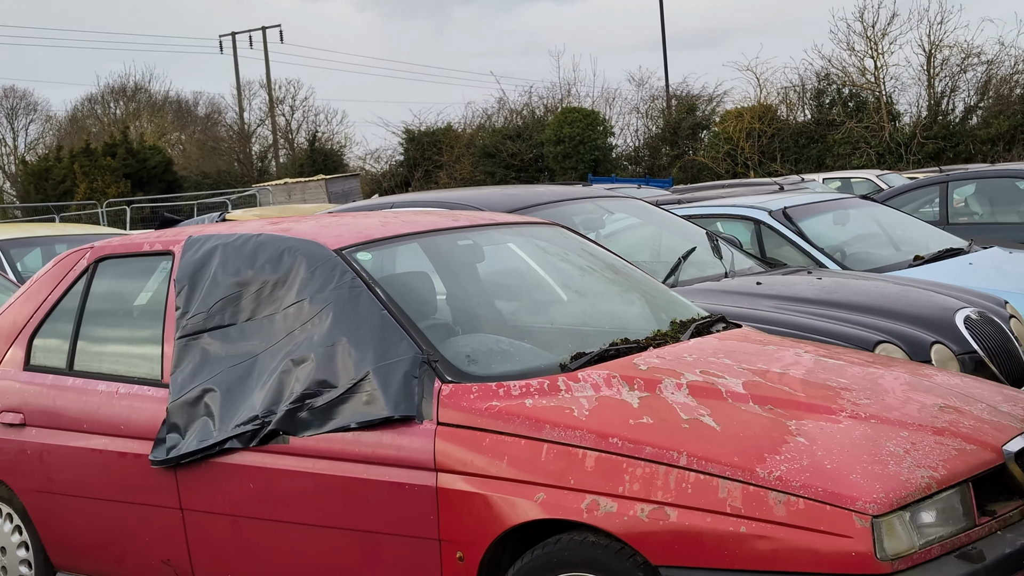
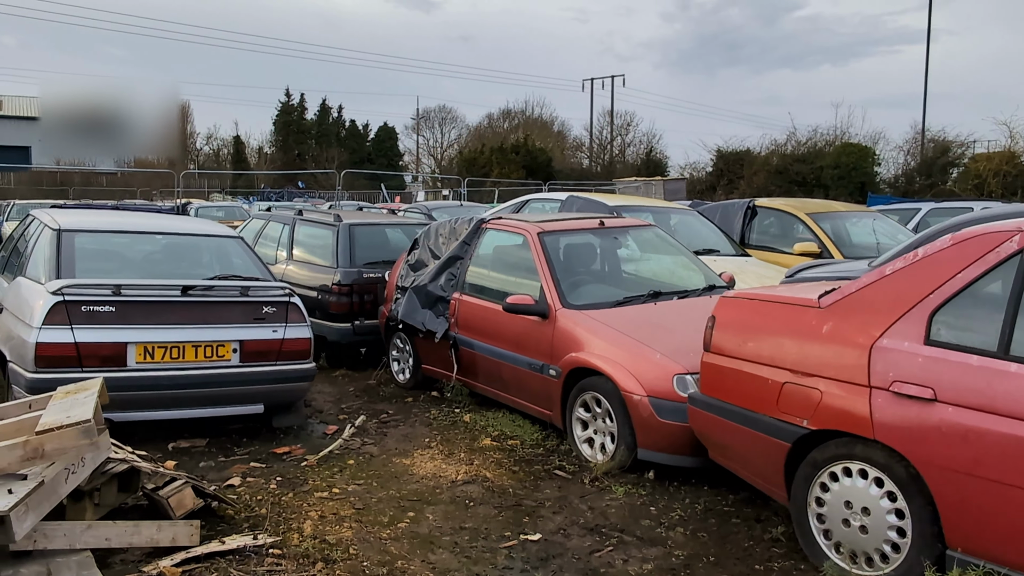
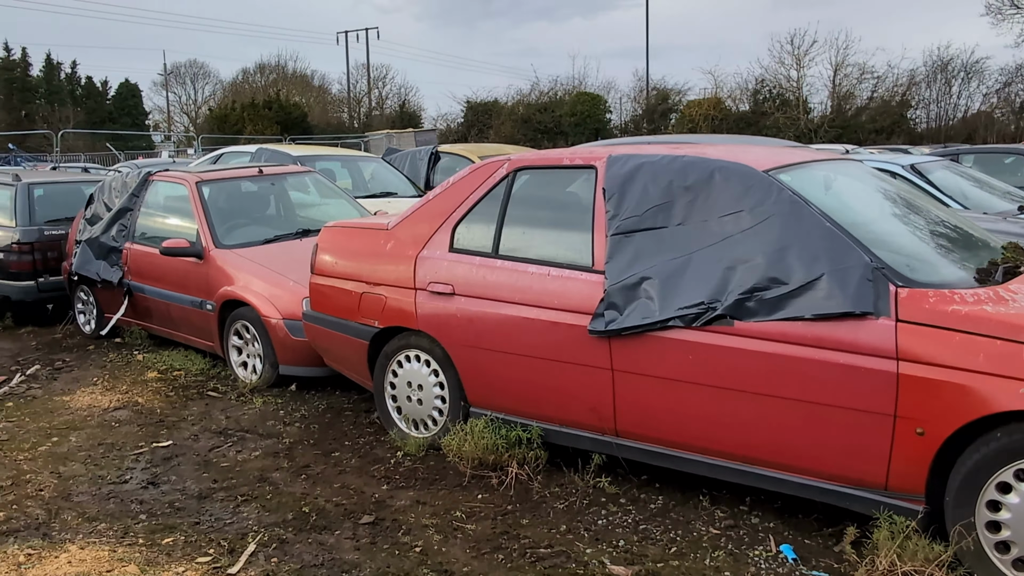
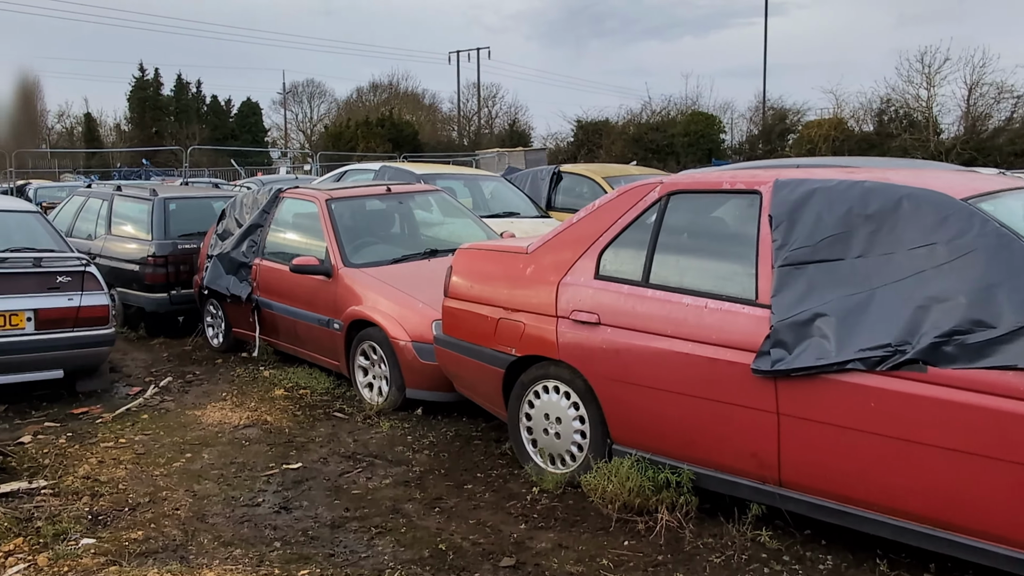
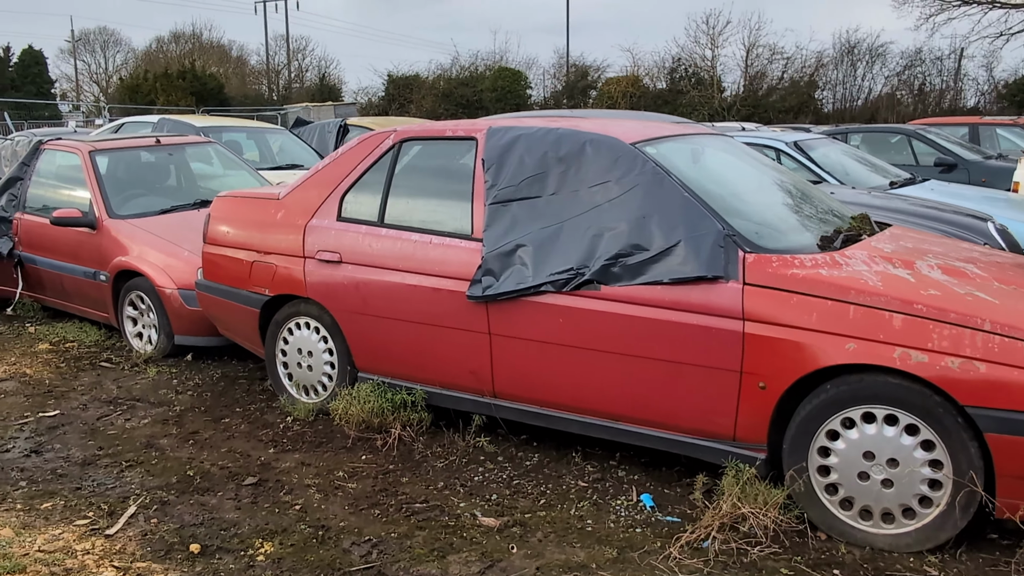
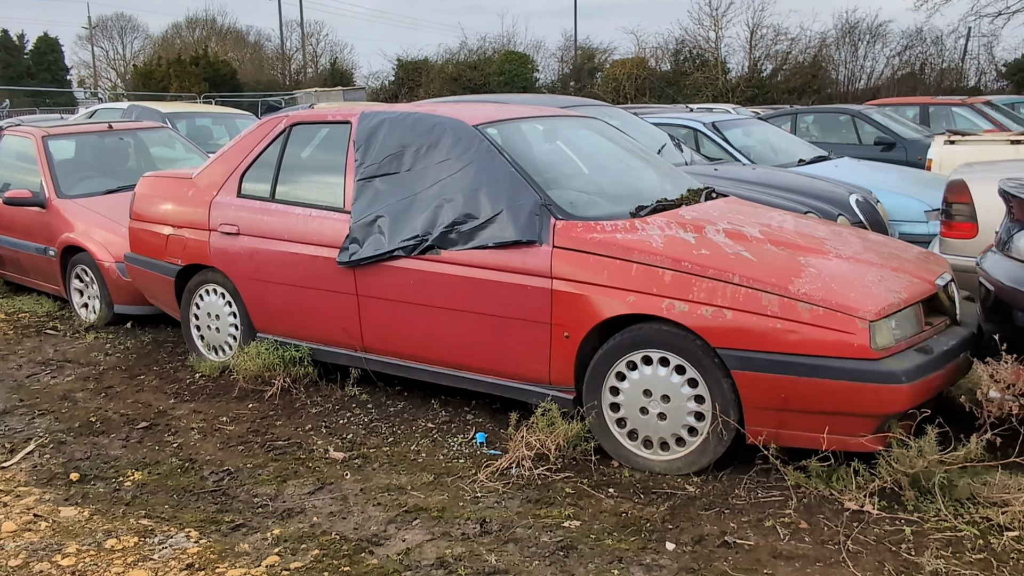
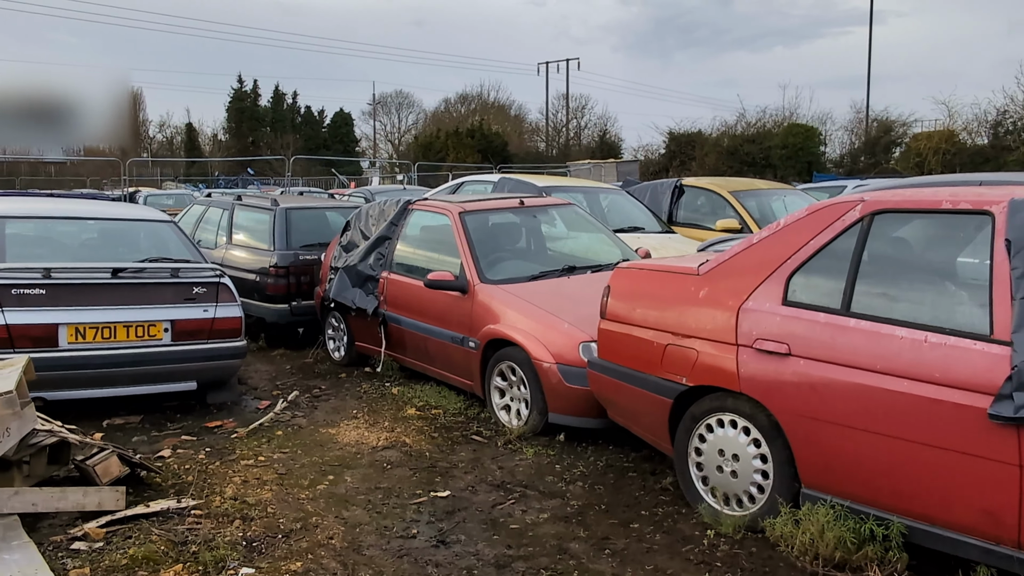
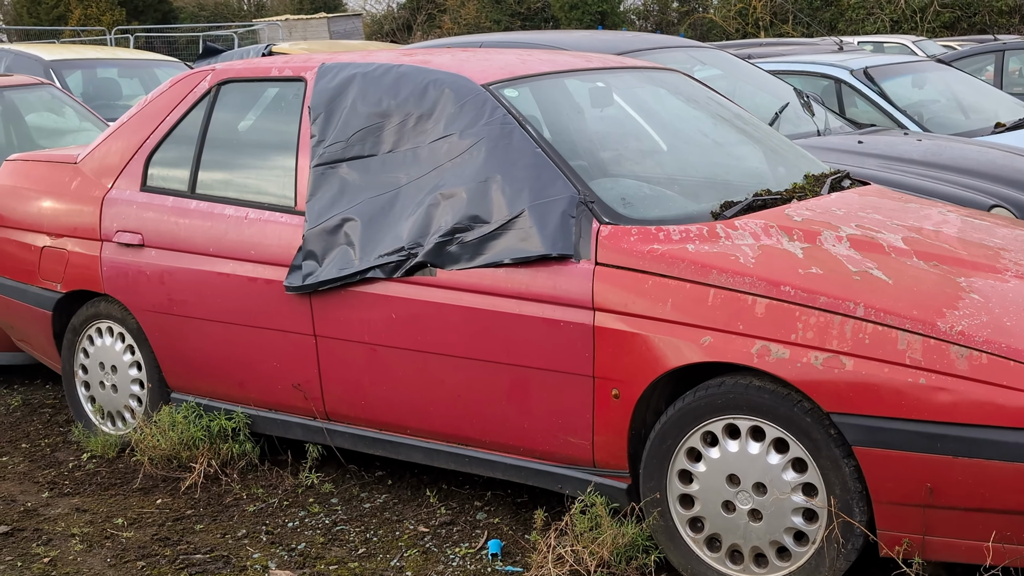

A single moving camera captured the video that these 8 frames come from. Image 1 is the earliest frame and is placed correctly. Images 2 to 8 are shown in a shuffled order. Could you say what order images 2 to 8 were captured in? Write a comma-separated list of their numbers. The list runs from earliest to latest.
8, 6, 5, 3, 4, 7, 2
